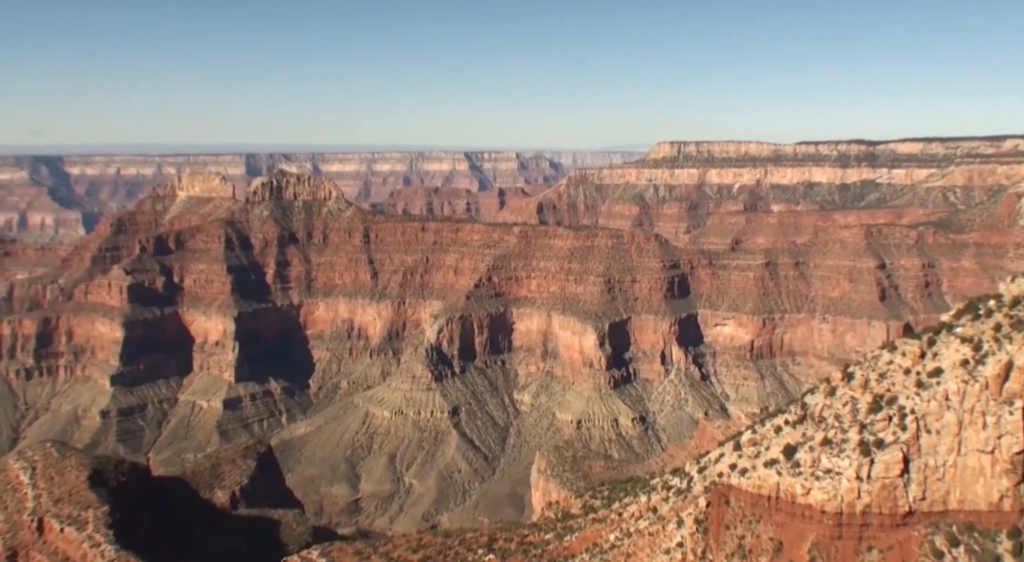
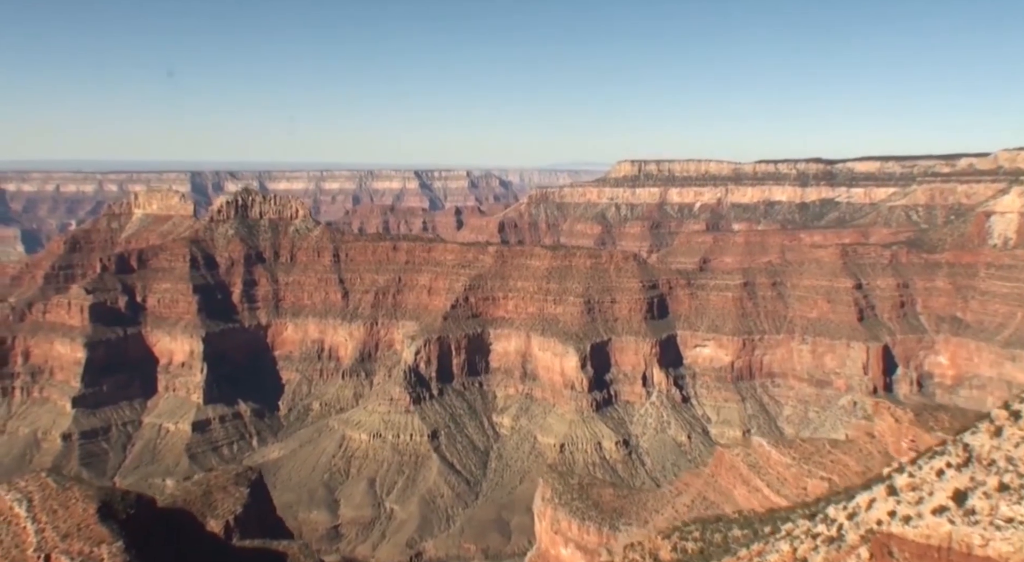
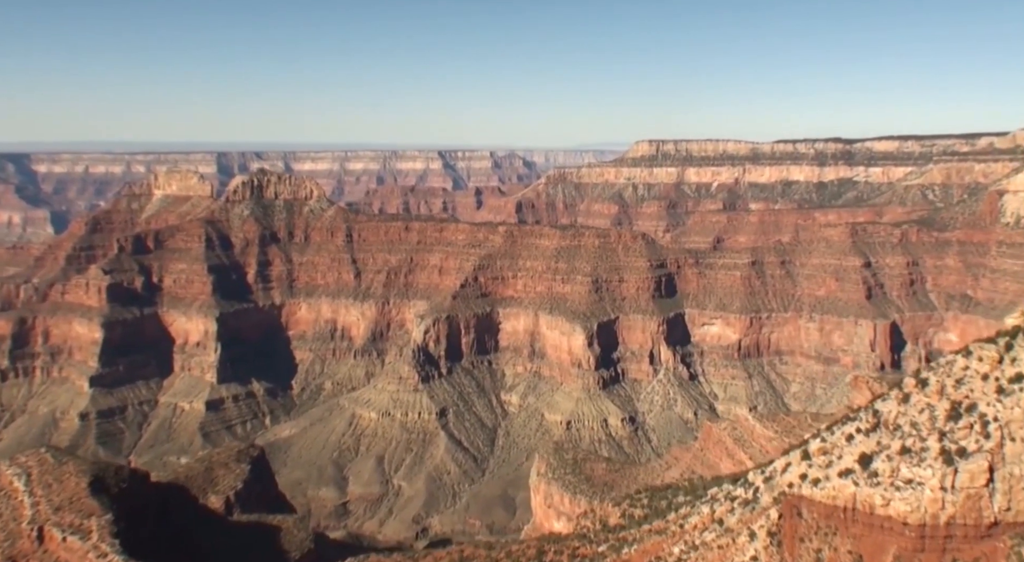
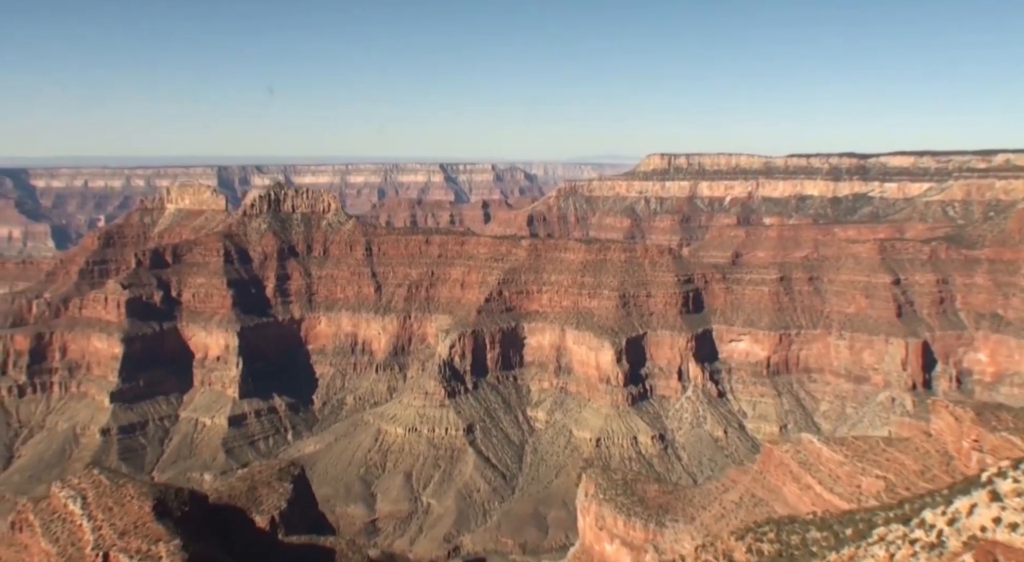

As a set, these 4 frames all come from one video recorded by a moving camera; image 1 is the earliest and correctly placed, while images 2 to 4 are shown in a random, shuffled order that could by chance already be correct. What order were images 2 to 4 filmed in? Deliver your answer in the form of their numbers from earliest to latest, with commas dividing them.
3, 2, 4
